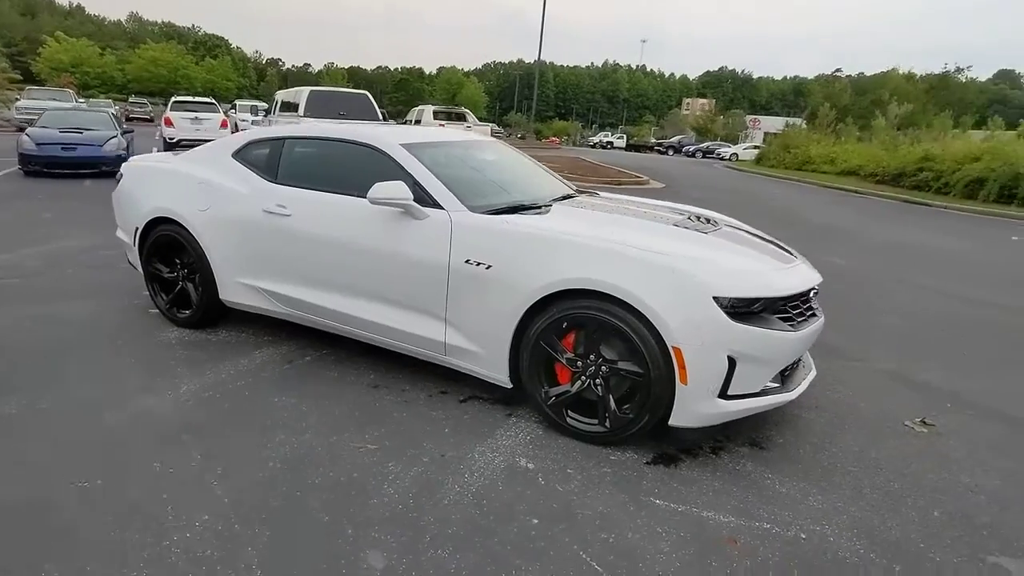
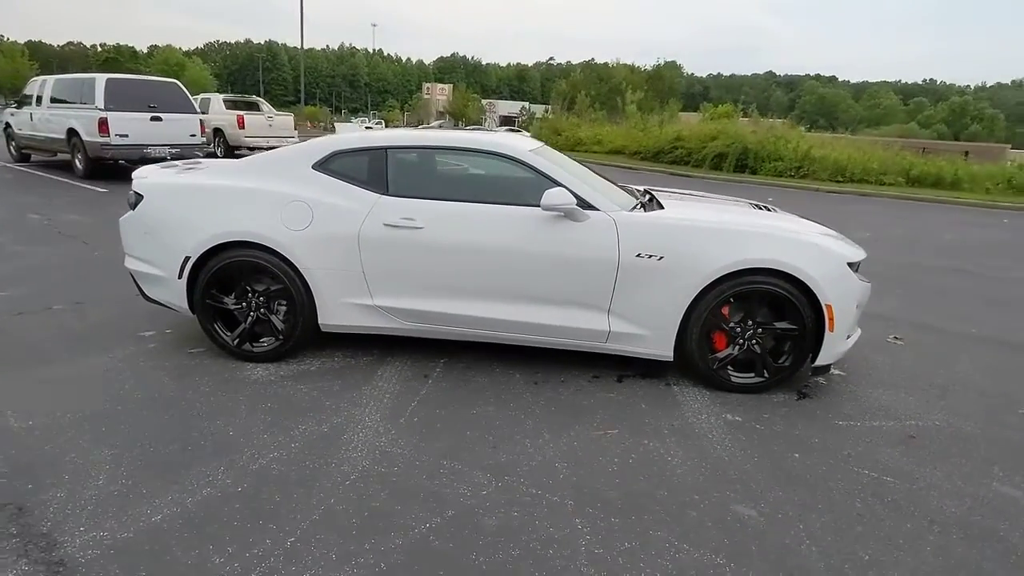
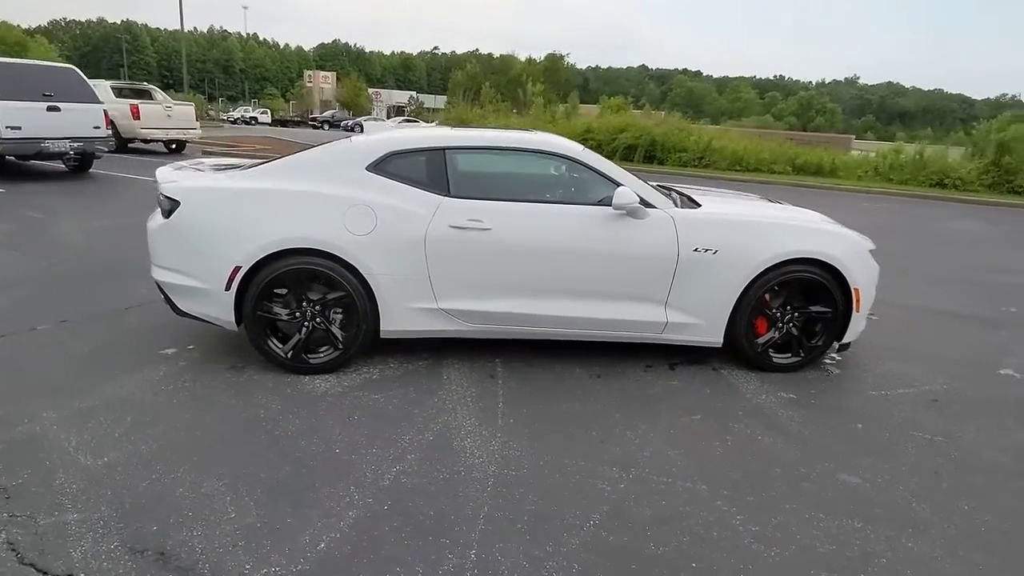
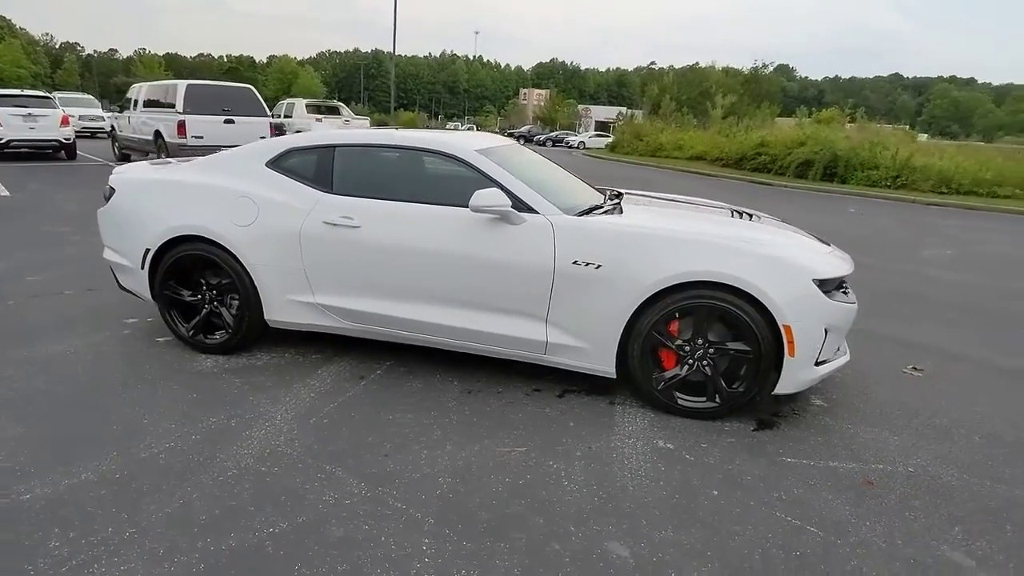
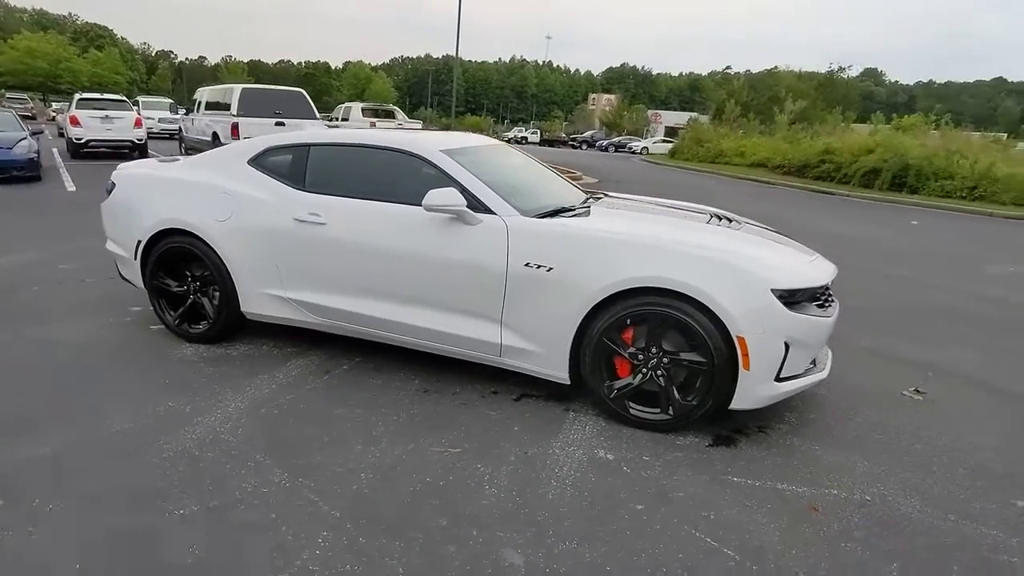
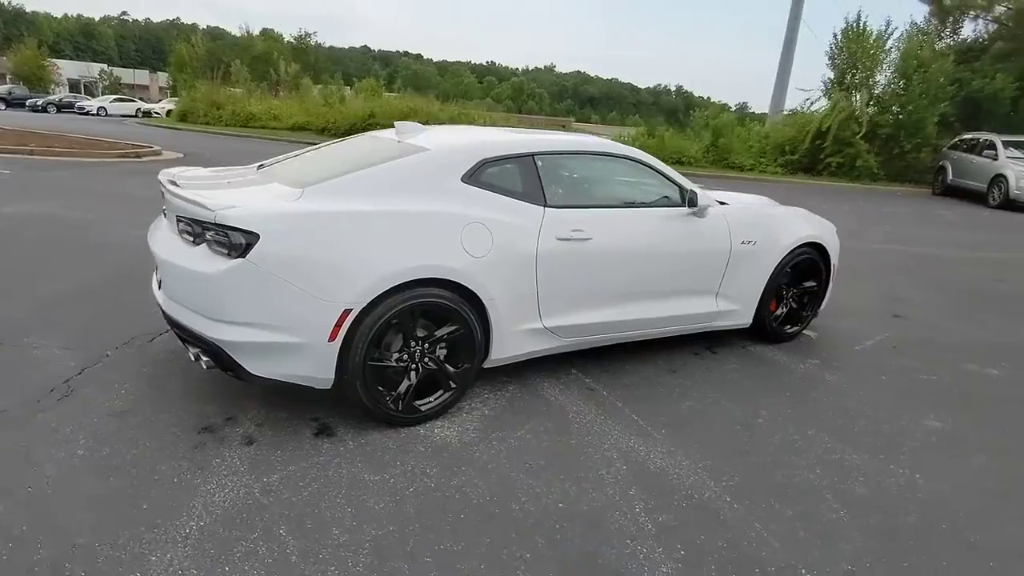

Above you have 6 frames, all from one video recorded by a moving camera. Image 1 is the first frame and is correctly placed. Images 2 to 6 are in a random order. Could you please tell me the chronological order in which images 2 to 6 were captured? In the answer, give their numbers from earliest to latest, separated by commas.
5, 4, 2, 3, 6
